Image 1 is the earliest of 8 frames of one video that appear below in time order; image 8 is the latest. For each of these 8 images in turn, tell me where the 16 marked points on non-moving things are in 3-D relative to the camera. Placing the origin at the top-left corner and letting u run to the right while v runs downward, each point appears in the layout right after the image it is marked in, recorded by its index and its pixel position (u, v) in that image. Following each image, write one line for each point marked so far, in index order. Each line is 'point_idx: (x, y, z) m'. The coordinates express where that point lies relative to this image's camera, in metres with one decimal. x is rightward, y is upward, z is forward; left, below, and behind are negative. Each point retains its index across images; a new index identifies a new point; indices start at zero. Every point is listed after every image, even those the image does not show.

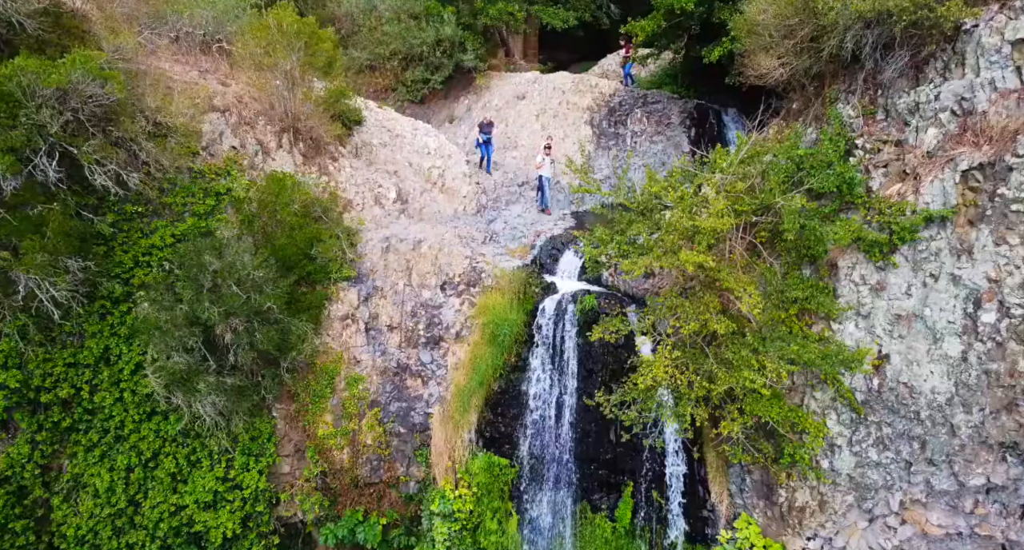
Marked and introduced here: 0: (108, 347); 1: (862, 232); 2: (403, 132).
0: (-6.8, -0.8, +10.9) m
1: (+4.5, +0.6, +8.2) m
2: (-2.8, +3.7, +16.6) m
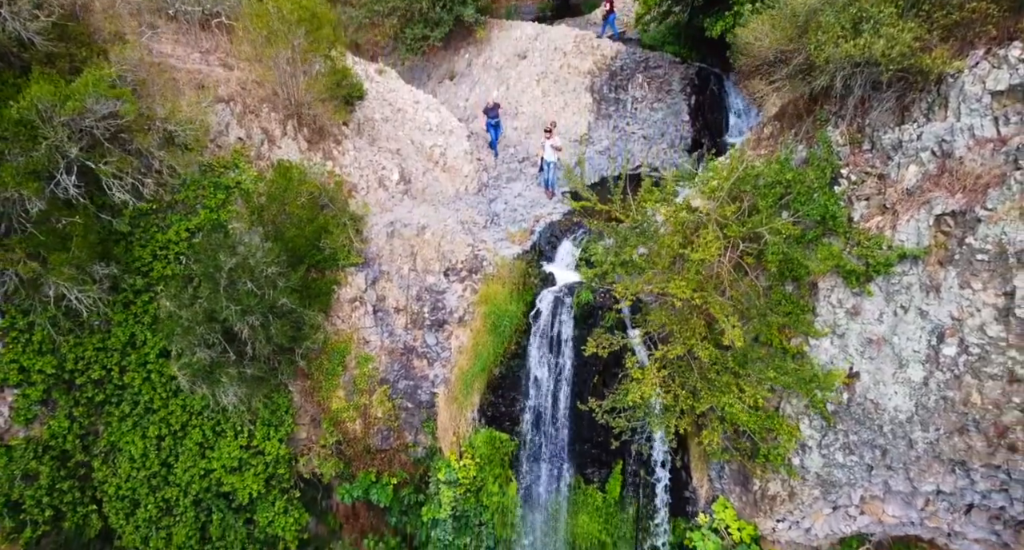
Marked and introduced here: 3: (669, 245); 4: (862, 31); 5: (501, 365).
0: (-6.8, -0.8, +11.6) m
1: (+4.5, +0.2, +8.8) m
2: (-2.7, +4.4, +16.7) m
3: (+2.3, +0.4, +9.5) m
4: (+4.4, +3.1, +8.3) m
5: (-0.2, -1.9, +13.4) m
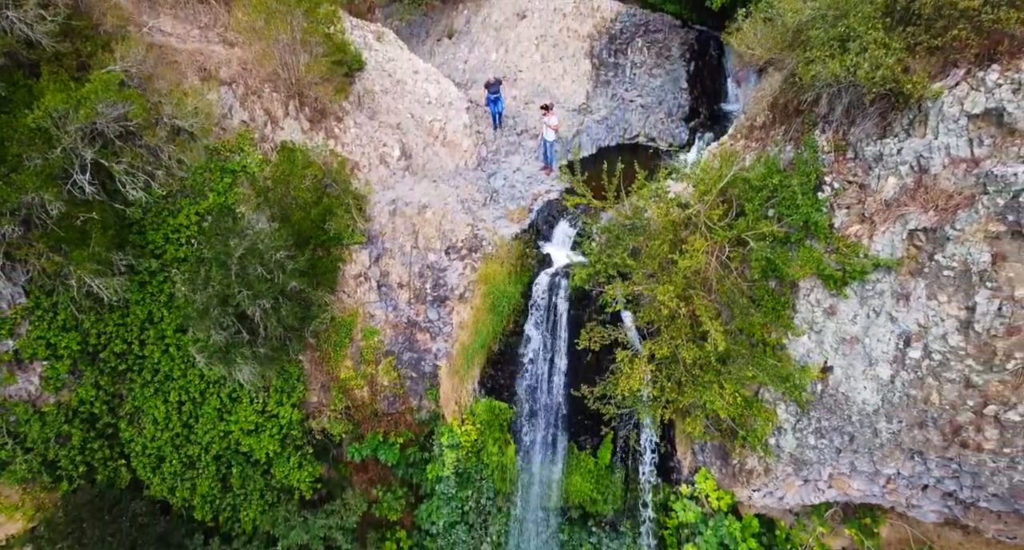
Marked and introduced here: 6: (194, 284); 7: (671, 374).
0: (-6.8, -0.6, +12.2) m
1: (+4.4, +0.2, +9.3) m
2: (-2.8, +5.1, +16.7) m
3: (+2.2, +0.4, +10.0) m
4: (+4.4, +2.9, +8.5) m
5: (-0.3, -1.4, +14.2) m
6: (-5.8, -0.1, +11.8) m
7: (+2.5, -1.5, +10.1) m
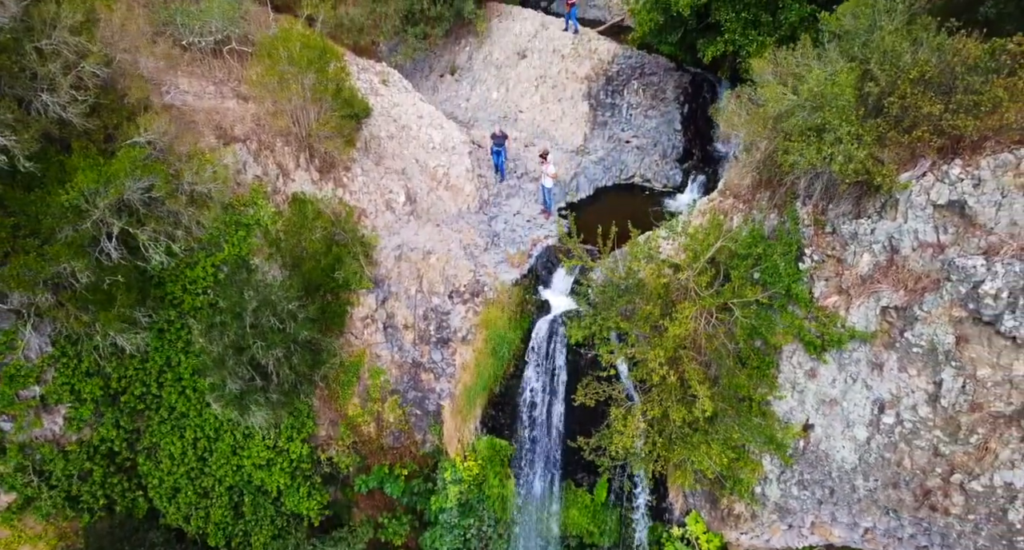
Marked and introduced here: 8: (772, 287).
0: (-6.8, -1.6, +12.9) m
1: (+4.4, -0.8, +9.9) m
2: (-2.8, +4.1, +17.4) m
3: (+2.2, -0.6, +10.6) m
4: (+4.4, +1.9, +9.2) m
5: (-0.3, -2.4, +14.8) m
6: (-5.8, -1.1, +12.5) m
7: (+2.5, -2.5, +10.7) m
8: (+4.1, -0.2, +10.3) m
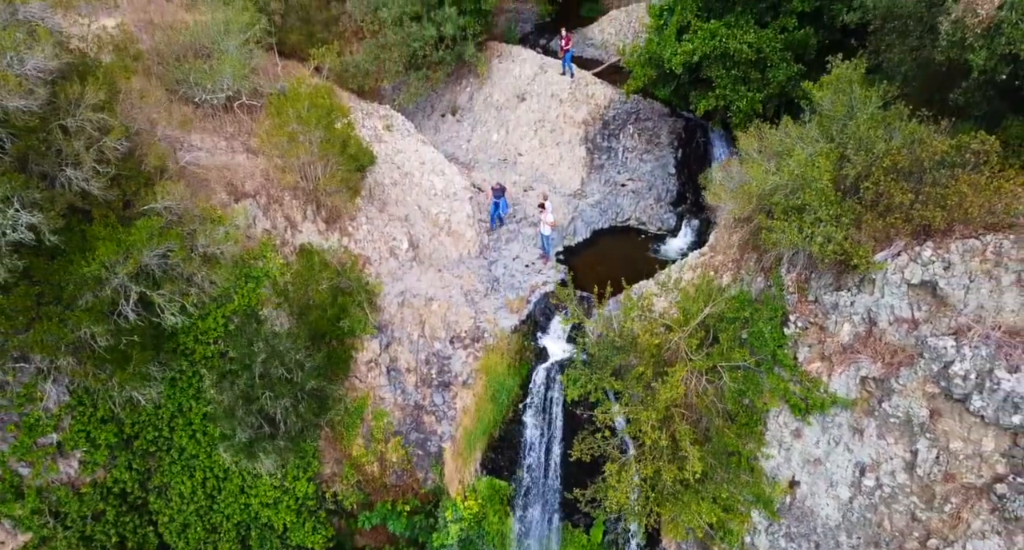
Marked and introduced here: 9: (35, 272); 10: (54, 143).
0: (-6.8, -2.7, +13.4) m
1: (+4.4, -1.9, +10.5) m
2: (-2.8, +2.9, +18.0) m
3: (+2.2, -1.7, +11.1) m
4: (+4.4, +0.9, +9.7) m
5: (-0.3, -3.6, +15.3) m
6: (-5.8, -2.2, +13.0) m
7: (+2.5, -3.6, +11.2) m
8: (+4.1, -1.3, +10.8) m
9: (-7.6, 0.0, +10.4) m
10: (-7.2, +2.1, +10.3) m
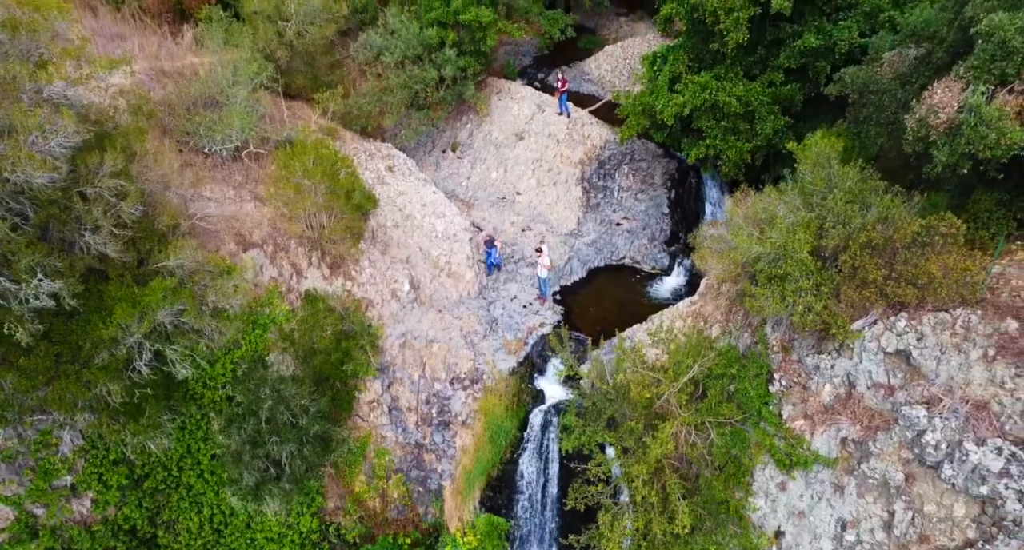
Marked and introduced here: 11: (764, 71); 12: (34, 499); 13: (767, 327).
0: (-6.8, -3.7, +13.9) m
1: (+4.4, -2.9, +10.9) m
2: (-2.8, +1.8, +18.5) m
3: (+2.2, -2.7, +11.6) m
4: (+4.3, -0.1, +10.2) m
5: (-0.3, -4.6, +15.8) m
6: (-5.8, -3.3, +13.5) m
7: (+2.4, -4.6, +11.7) m
8: (+4.0, -2.3, +11.3) m
9: (-7.7, -1.0, +10.9) m
10: (-7.3, +1.1, +10.8) m
11: (+6.0, +4.9, +15.7) m
12: (-9.6, -4.5, +13.1) m
13: (+4.4, -1.0, +11.4) m
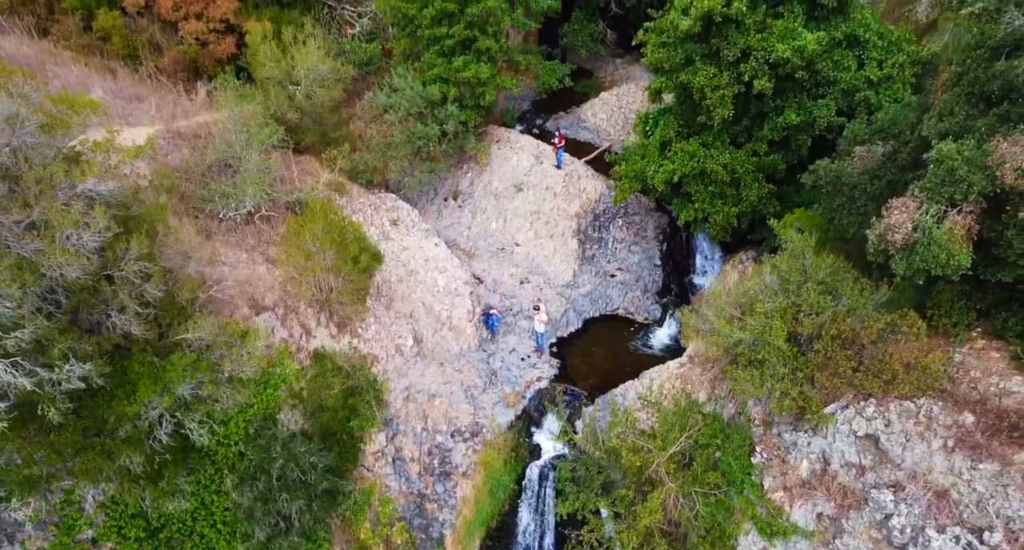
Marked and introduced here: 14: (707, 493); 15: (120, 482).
0: (-6.9, -5.2, +14.6) m
1: (+4.3, -4.3, +11.7) m
2: (-2.8, +0.3, +19.3) m
3: (+2.2, -4.1, +12.4) m
4: (+4.3, -1.6, +11.0) m
5: (-0.3, -6.2, +16.5) m
6: (-5.9, -4.7, +14.2) m
7: (+2.4, -6.1, +12.4) m
8: (+4.0, -3.7, +12.0) m
9: (-7.7, -2.4, +11.7) m
10: (-7.3, -0.3, +11.7) m
11: (+6.0, +3.4, +16.5) m
12: (-9.6, -6.0, +13.8) m
13: (+4.4, -2.4, +12.1) m
14: (+3.6, -4.0, +12.1) m
15: (-7.7, -4.1, +12.9) m
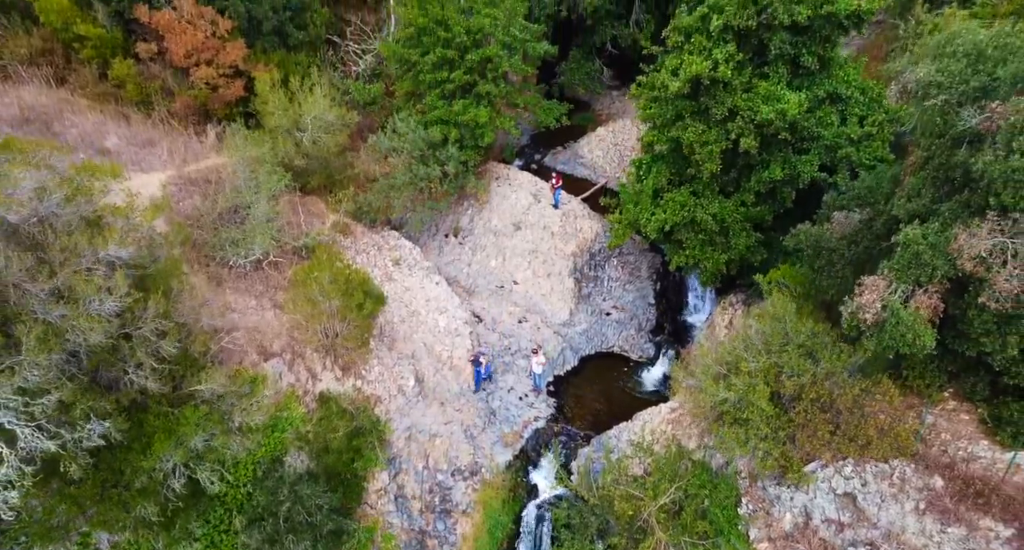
0: (-6.9, -6.4, +15.2) m
1: (+4.3, -5.5, +12.2) m
2: (-2.9, -1.0, +20.0) m
3: (+2.1, -5.3, +12.9) m
4: (+4.3, -2.7, +11.6) m
5: (-0.4, -7.4, +17.0) m
6: (-5.9, -5.9, +14.8) m
7: (+2.3, -7.2, +12.9) m
8: (+4.0, -4.9, +12.6) m
9: (-7.7, -3.5, +12.3) m
10: (-7.4, -1.5, +12.3) m
11: (+6.0, +2.2, +17.2) m
12: (-9.6, -7.1, +14.3) m
13: (+4.4, -3.6, +12.7) m
14: (+3.6, -5.1, +12.7) m
15: (-7.8, -5.2, +13.5) m
